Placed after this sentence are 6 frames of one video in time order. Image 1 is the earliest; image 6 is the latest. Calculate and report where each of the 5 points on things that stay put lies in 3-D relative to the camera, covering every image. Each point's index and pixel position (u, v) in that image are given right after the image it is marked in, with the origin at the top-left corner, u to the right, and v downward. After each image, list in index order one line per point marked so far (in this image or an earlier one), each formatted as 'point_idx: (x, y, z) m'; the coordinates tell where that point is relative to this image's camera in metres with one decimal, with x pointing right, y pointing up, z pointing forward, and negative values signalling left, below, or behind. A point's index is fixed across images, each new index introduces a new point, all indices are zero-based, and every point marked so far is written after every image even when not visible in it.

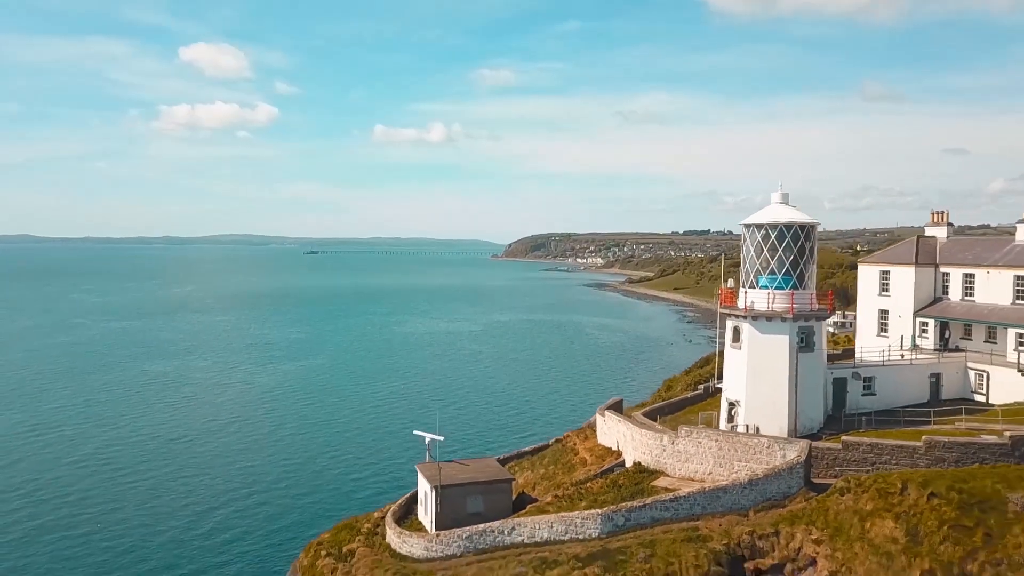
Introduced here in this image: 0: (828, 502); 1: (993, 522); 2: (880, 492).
0: (+8.3, -5.6, +18.6) m
1: (+11.3, -5.5, +16.5) m
2: (+9.4, -5.2, +18.2) m
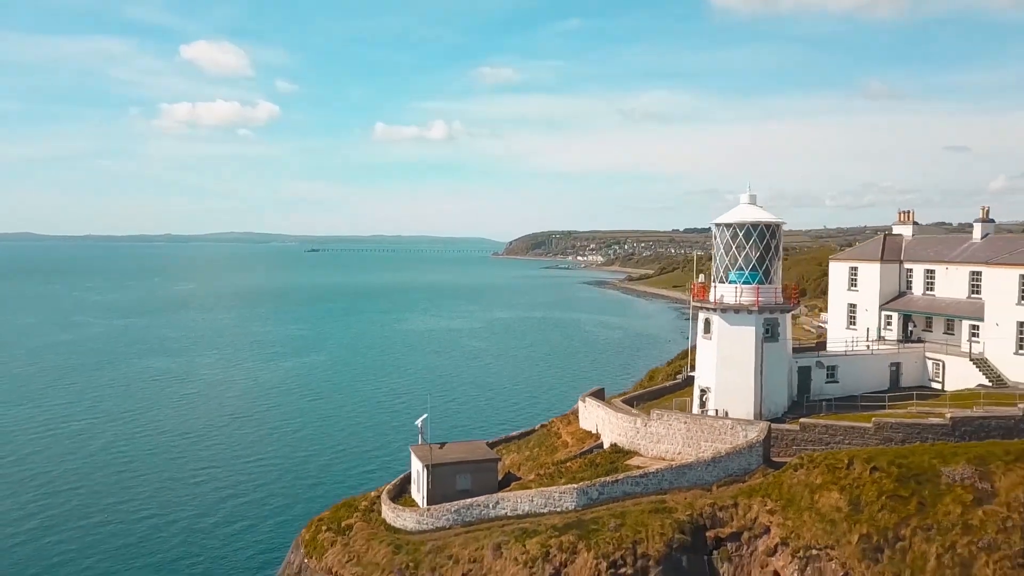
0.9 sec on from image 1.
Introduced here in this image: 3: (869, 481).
0: (+7.8, -5.4, +20.4) m
1: (+10.8, -5.3, +18.4) m
2: (+9.0, -5.1, +20.0) m
3: (+9.6, -5.2, +19.0) m
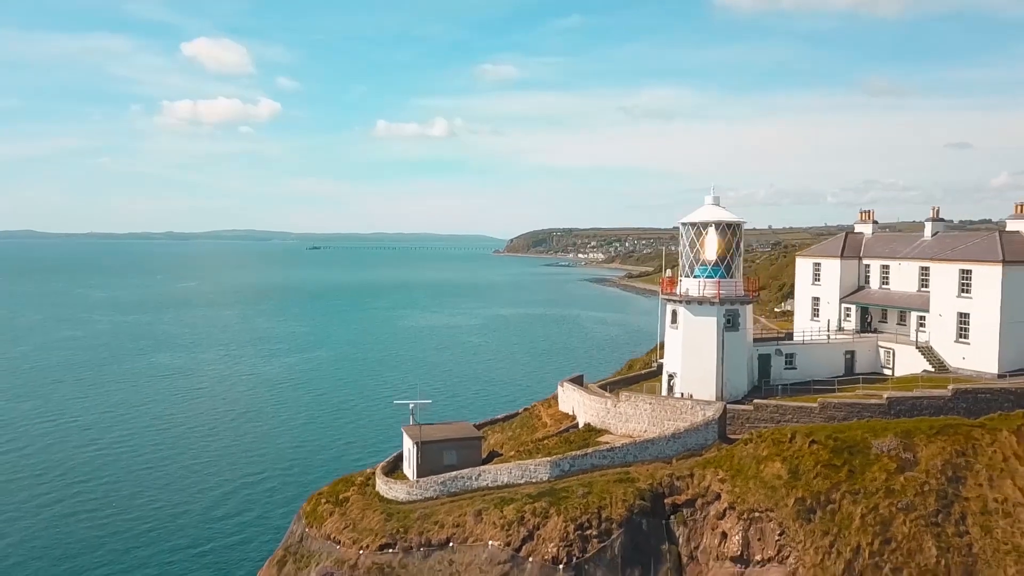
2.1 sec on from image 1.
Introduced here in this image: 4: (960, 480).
0: (+7.1, -5.2, +22.7) m
1: (+10.1, -5.1, +20.7) m
2: (+8.3, -4.8, +22.3) m
3: (+8.9, -5.0, +21.3) m
4: (+12.6, -5.4, +19.9) m
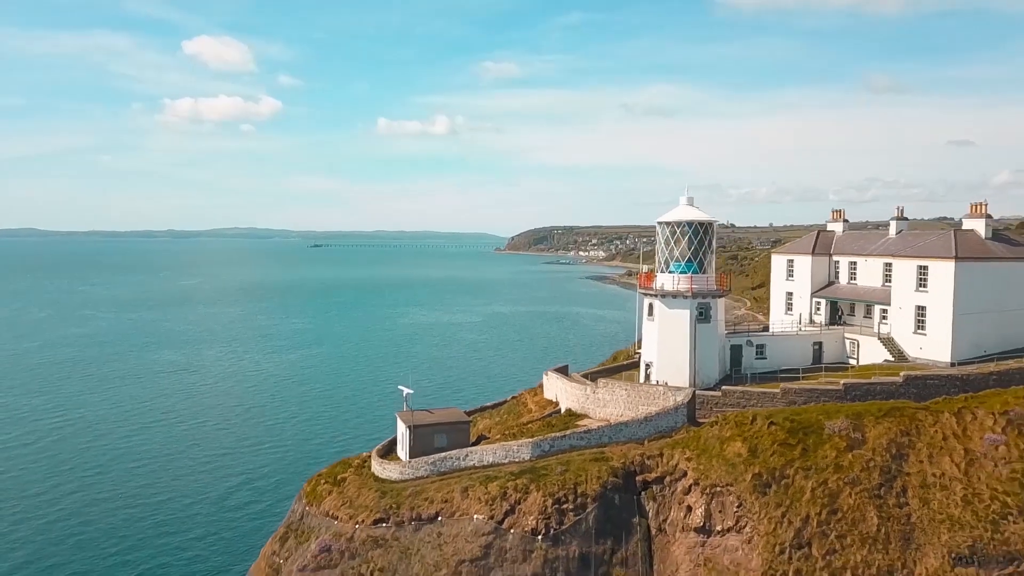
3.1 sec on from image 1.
0: (+6.6, -5.0, +24.6) m
1: (+9.6, -4.9, +22.5) m
2: (+7.7, -4.6, +24.2) m
3: (+8.4, -4.8, +23.2) m
4: (+12.1, -5.2, +21.8) m
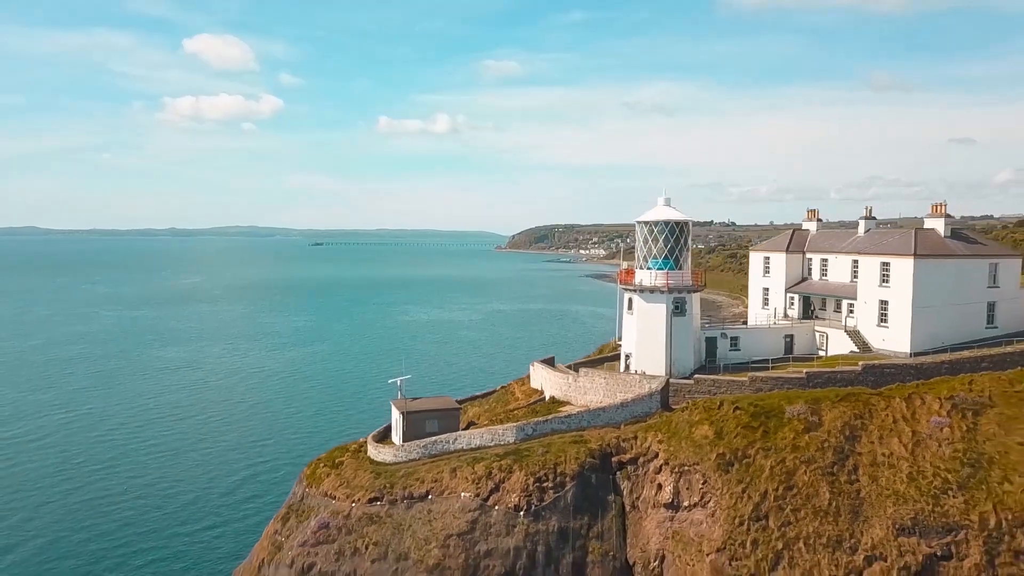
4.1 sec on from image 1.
0: (+6.0, -4.8, +26.5) m
1: (+9.0, -4.7, +24.4) m
2: (+7.2, -4.4, +26.1) m
3: (+7.8, -4.6, +25.0) m
4: (+11.5, -5.0, +23.6) m
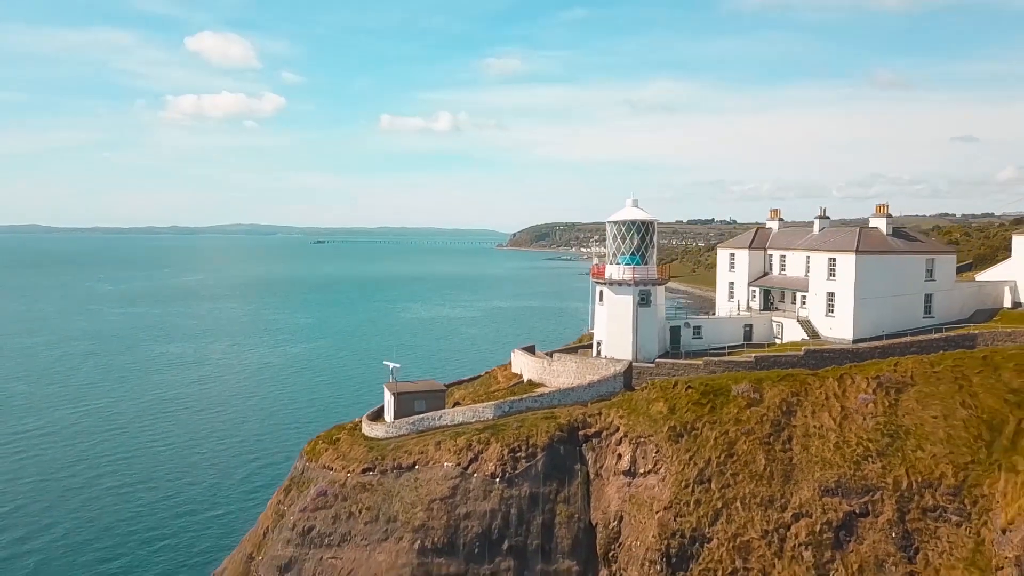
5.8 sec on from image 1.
0: (+5.1, -4.5, +29.6) m
1: (+8.1, -4.4, +27.5) m
2: (+6.3, -4.1, +29.2) m
3: (+6.9, -4.3, +28.1) m
4: (+10.6, -4.7, +26.7) m
